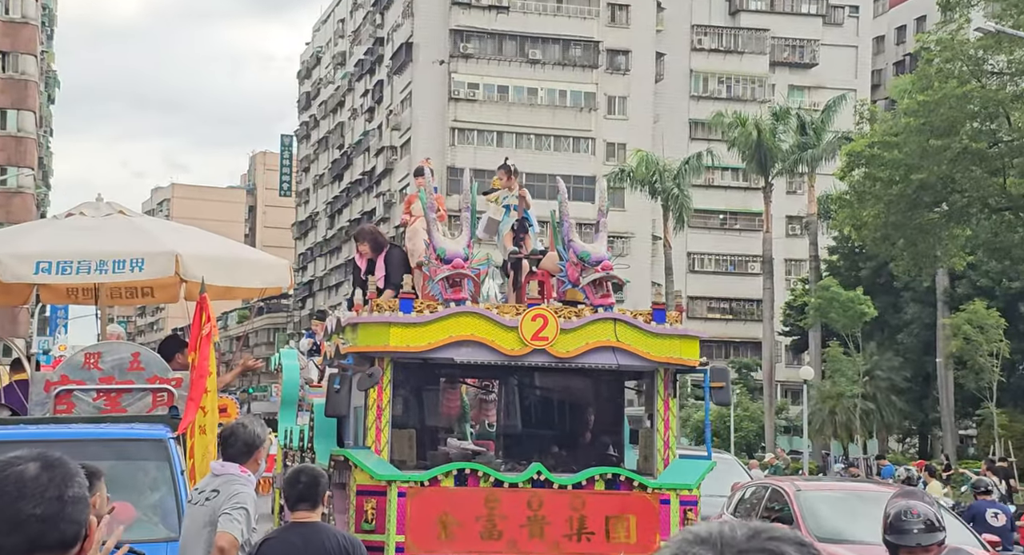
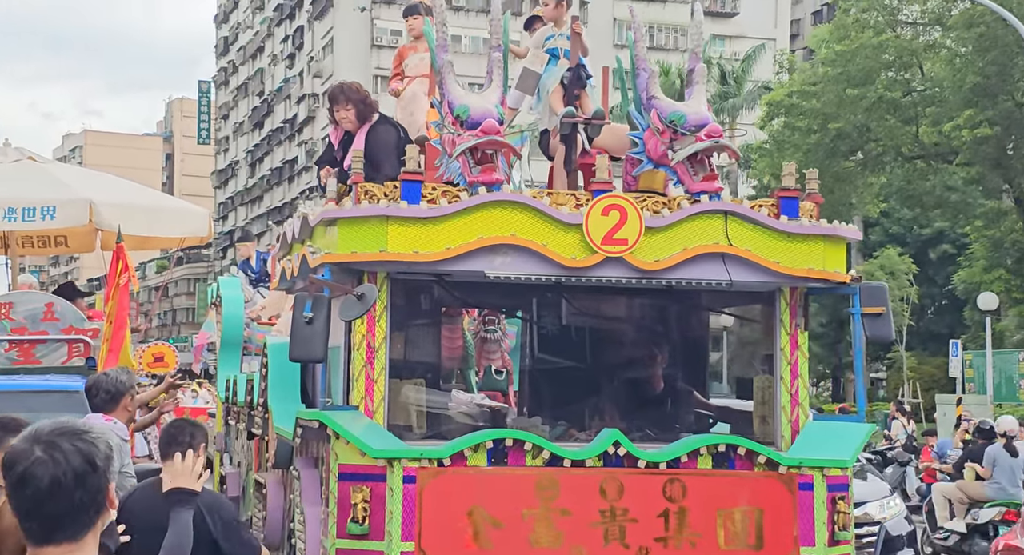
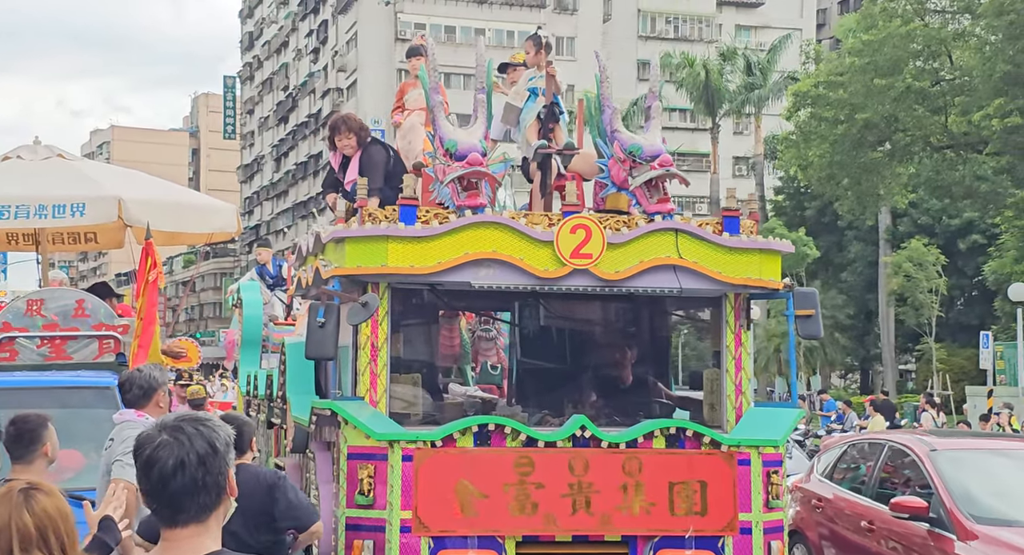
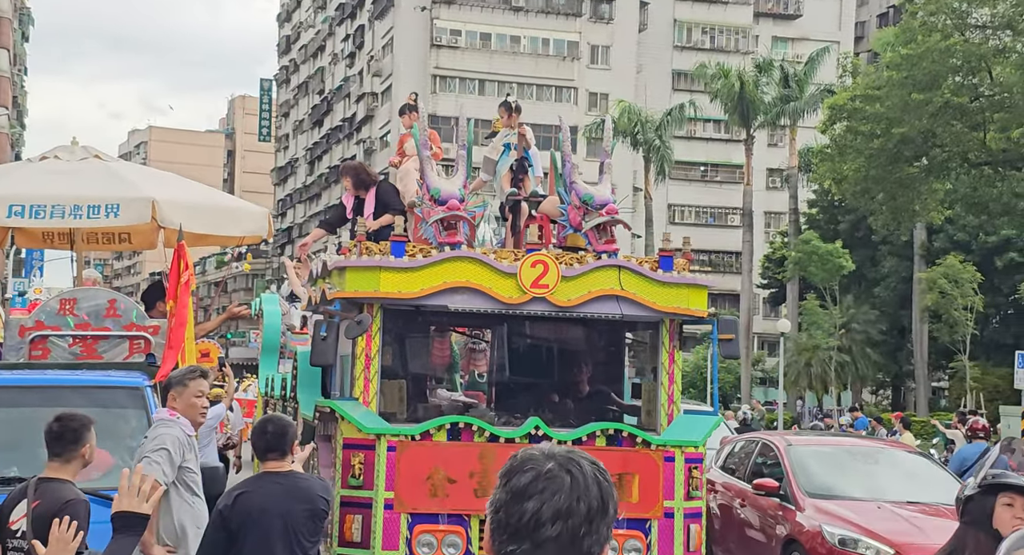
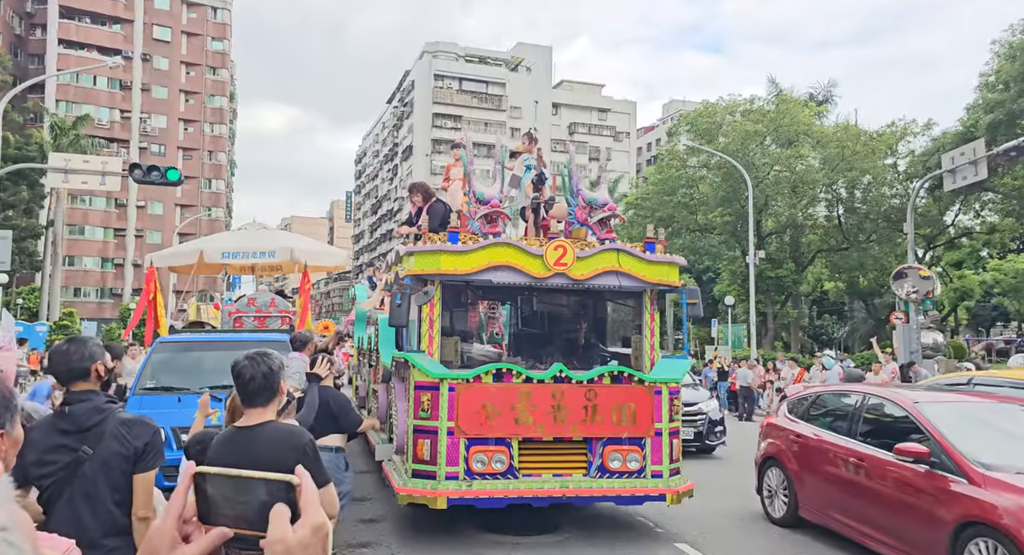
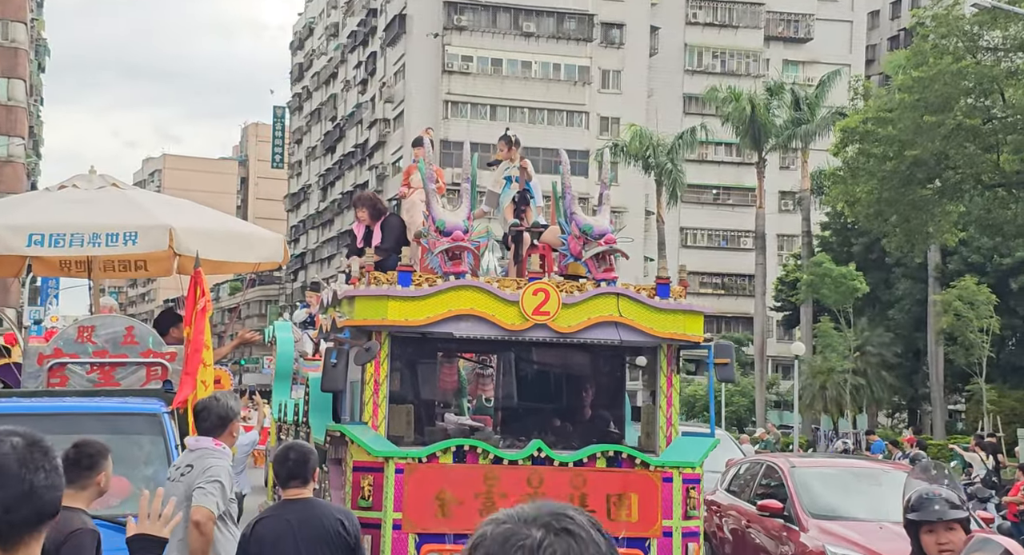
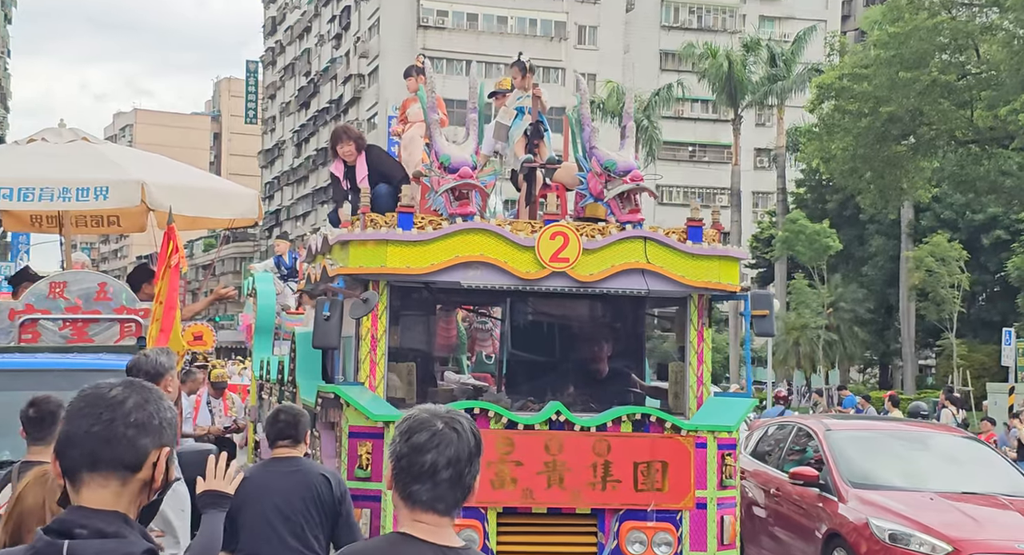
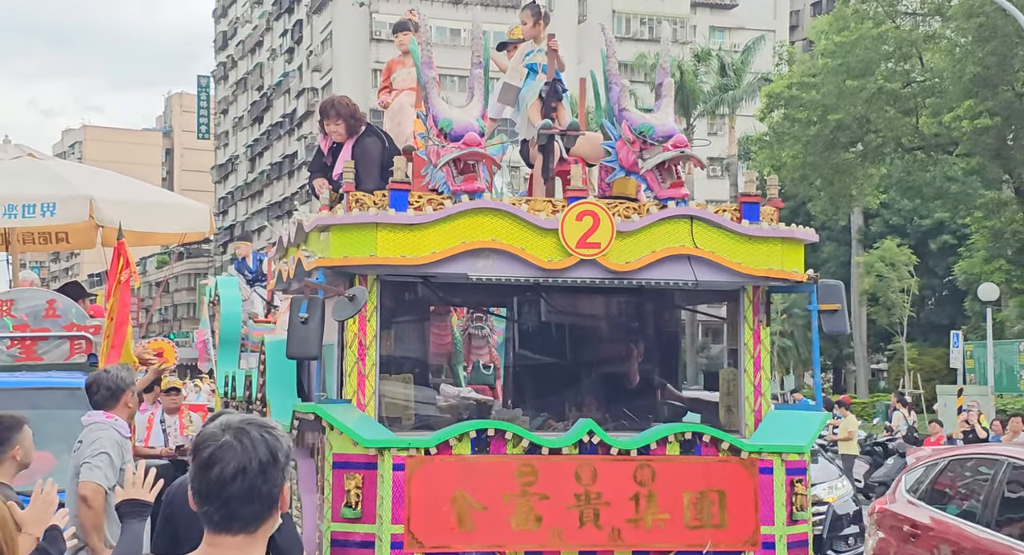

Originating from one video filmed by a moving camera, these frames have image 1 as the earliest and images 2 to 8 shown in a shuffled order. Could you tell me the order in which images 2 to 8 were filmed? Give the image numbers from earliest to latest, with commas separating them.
6, 4, 7, 3, 8, 2, 5
